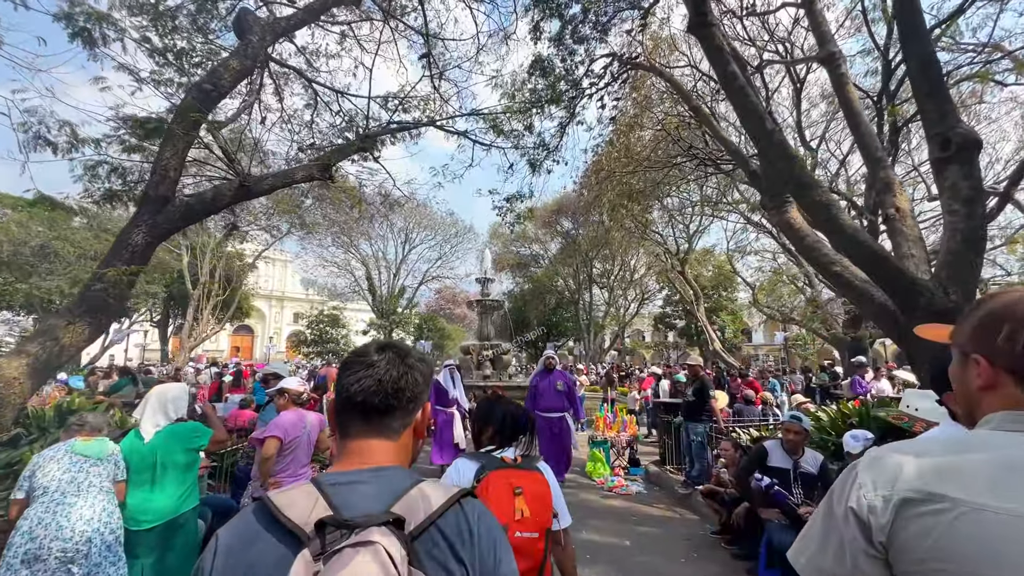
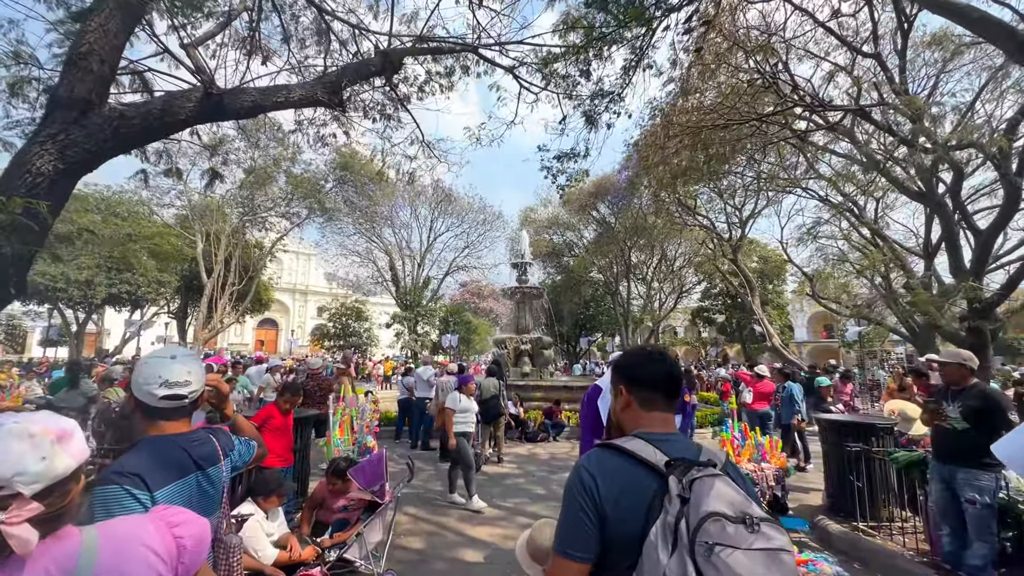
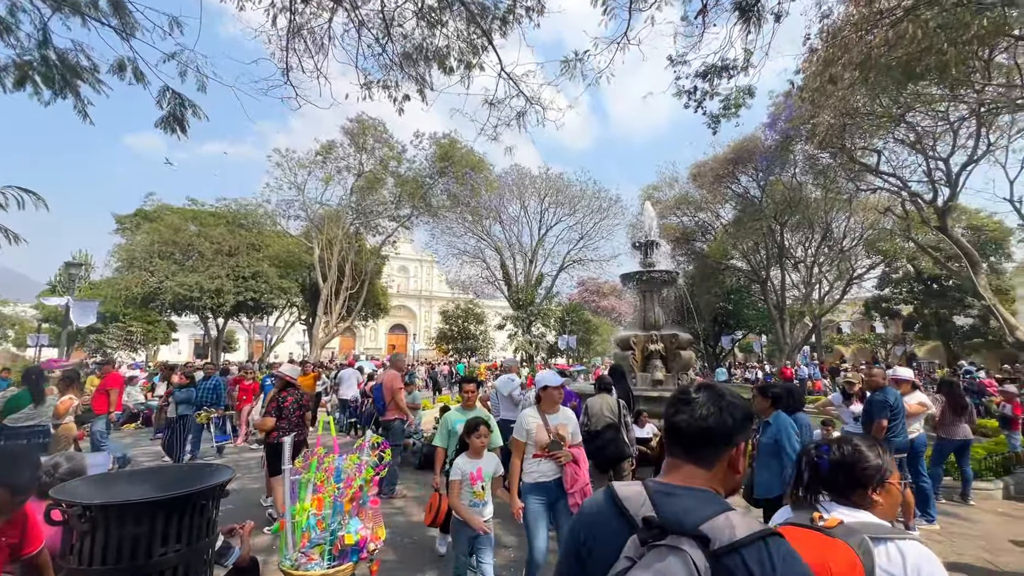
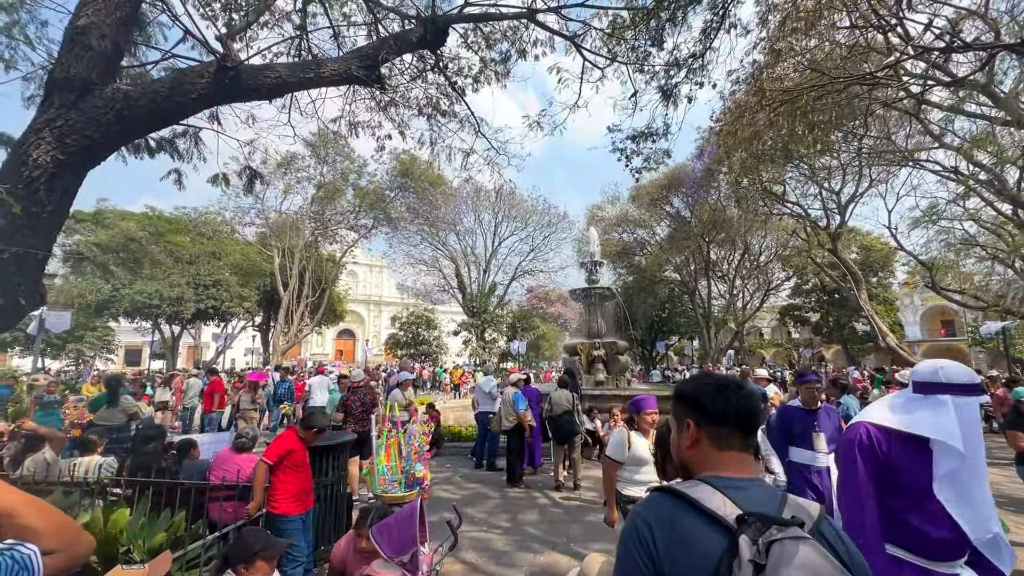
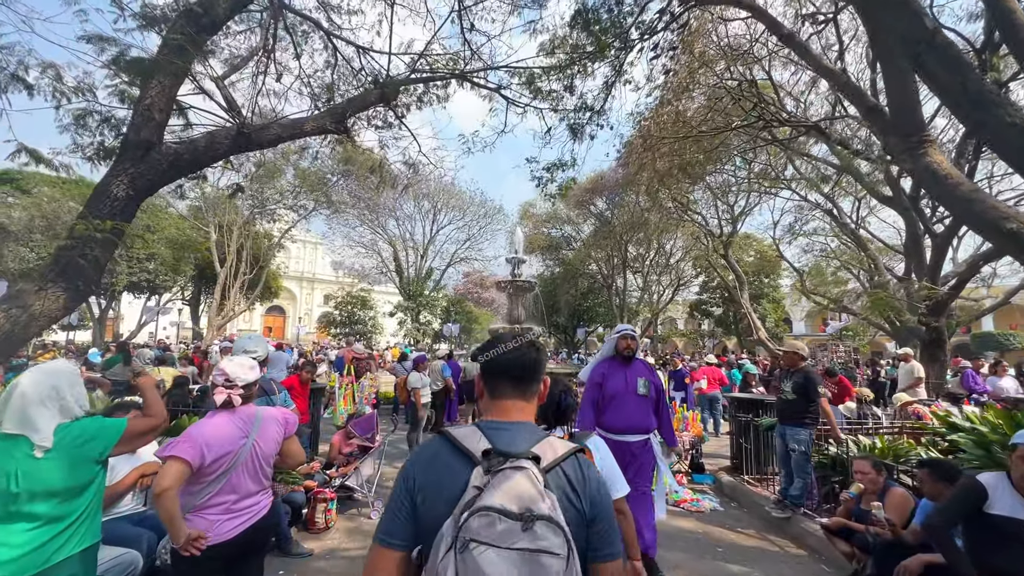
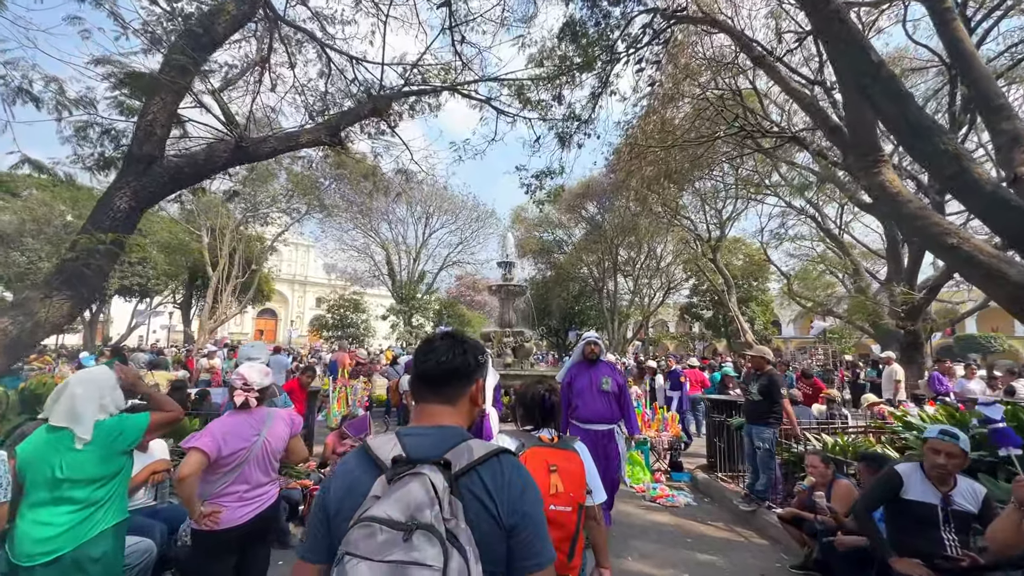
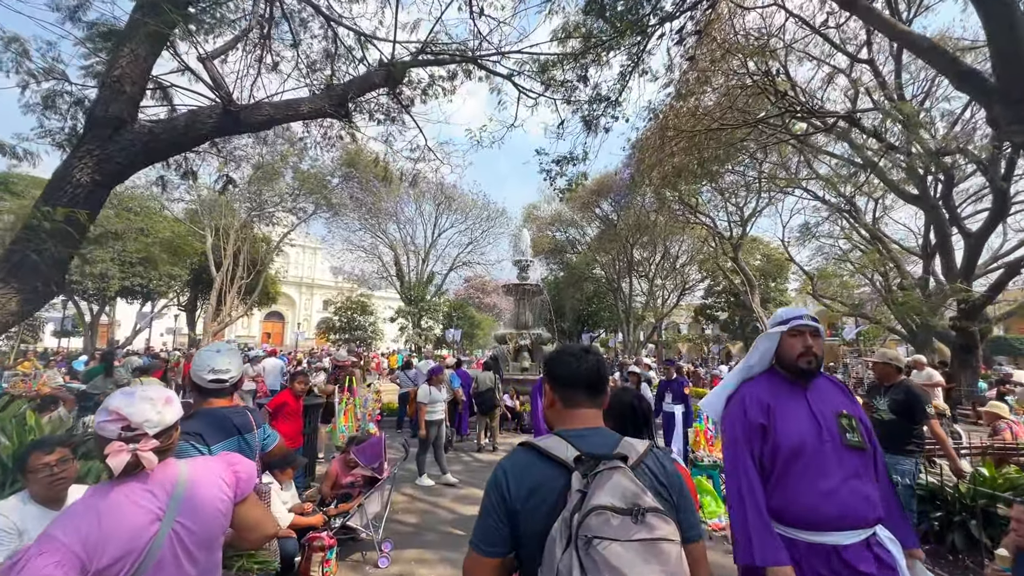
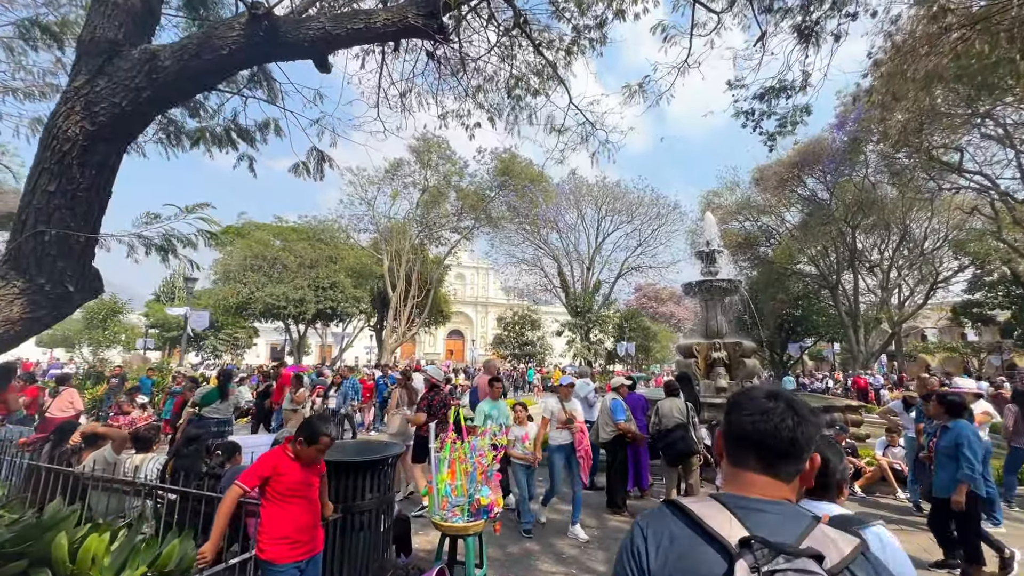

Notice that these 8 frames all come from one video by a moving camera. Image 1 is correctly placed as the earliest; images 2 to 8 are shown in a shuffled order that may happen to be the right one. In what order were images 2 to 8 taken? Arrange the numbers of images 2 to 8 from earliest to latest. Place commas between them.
6, 5, 7, 2, 4, 8, 3
